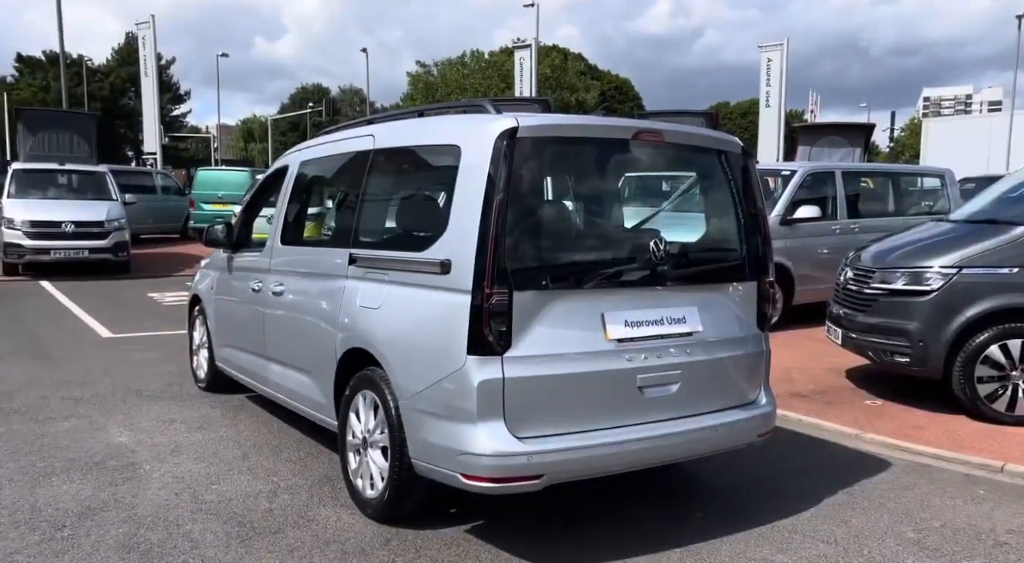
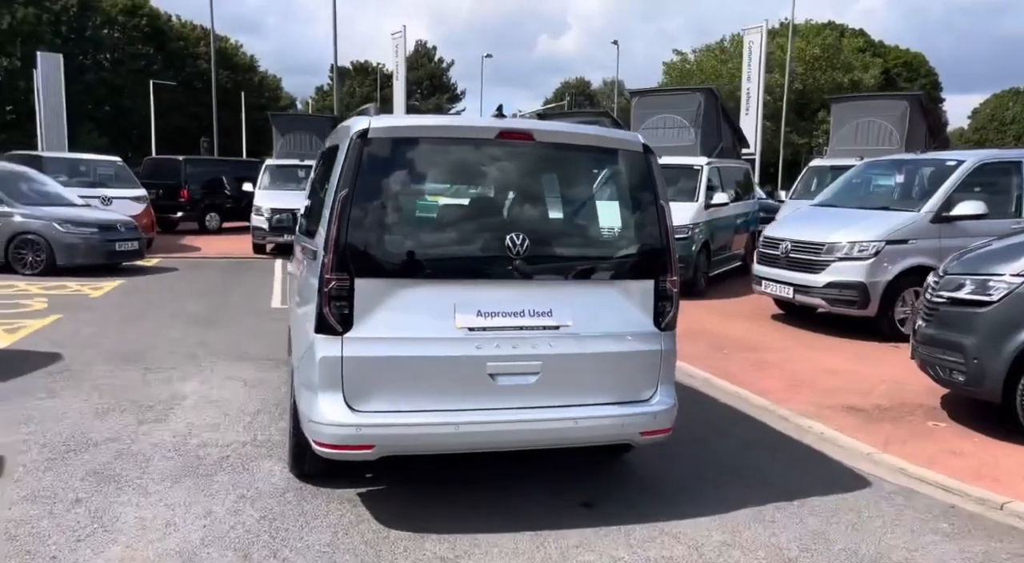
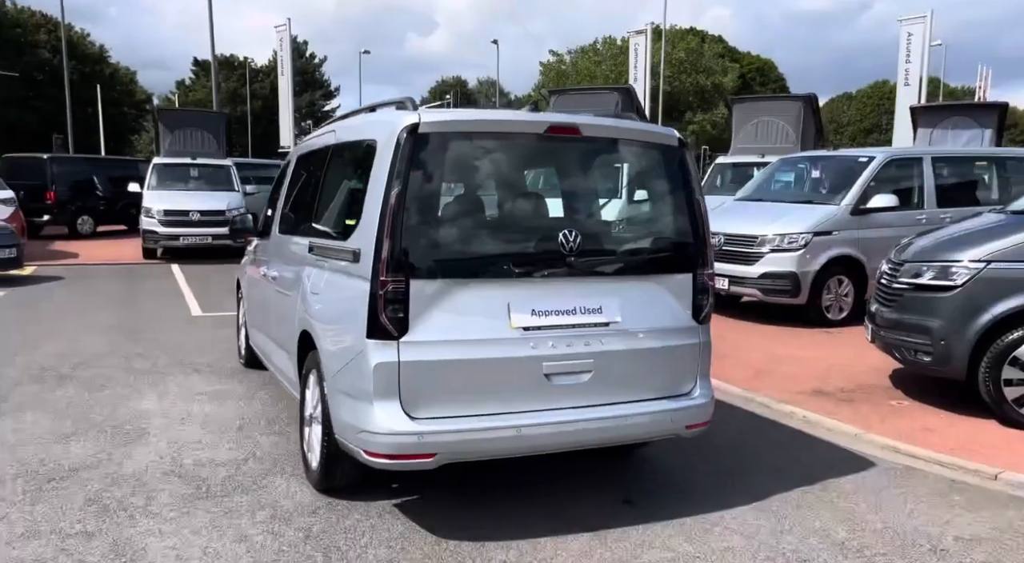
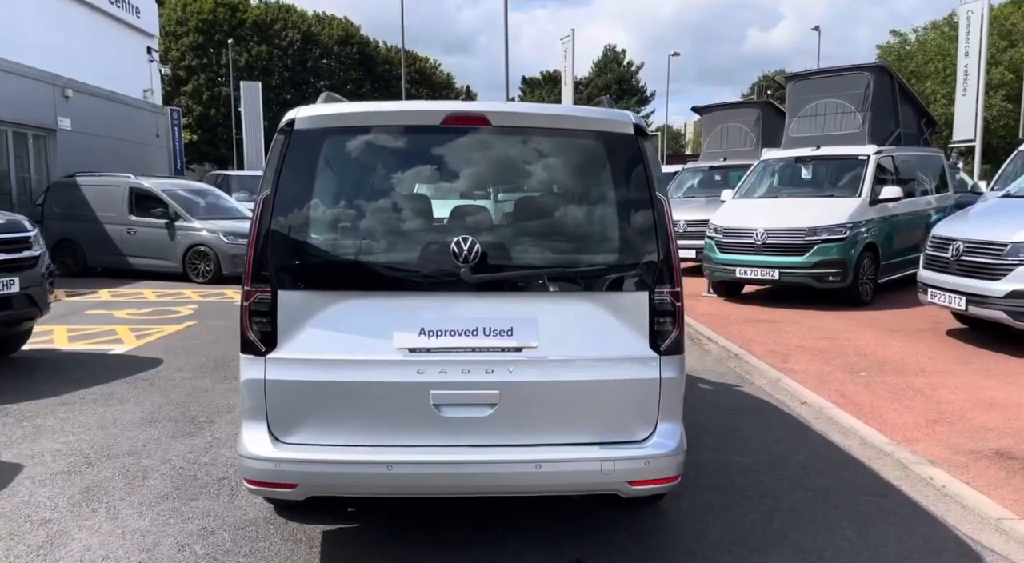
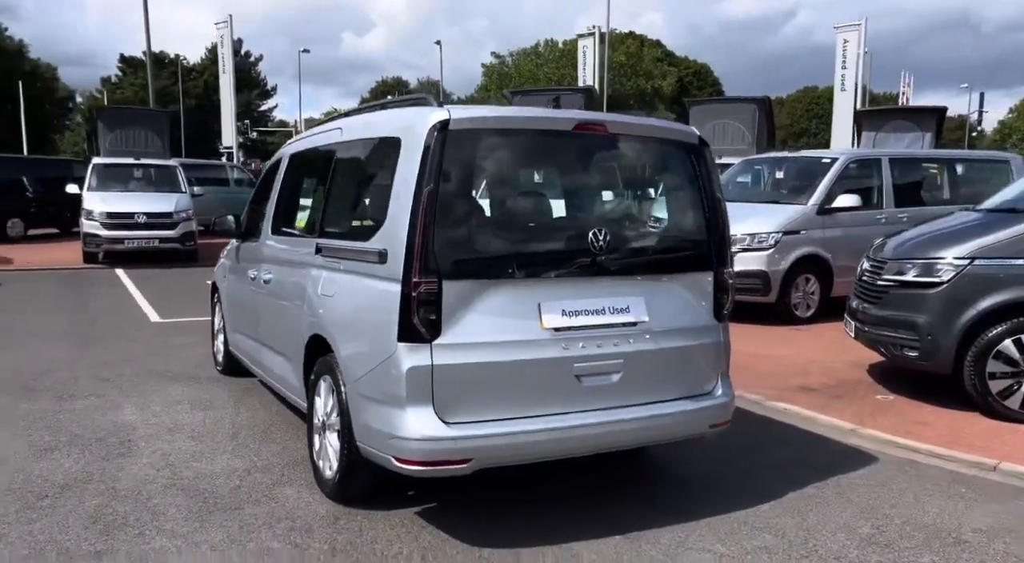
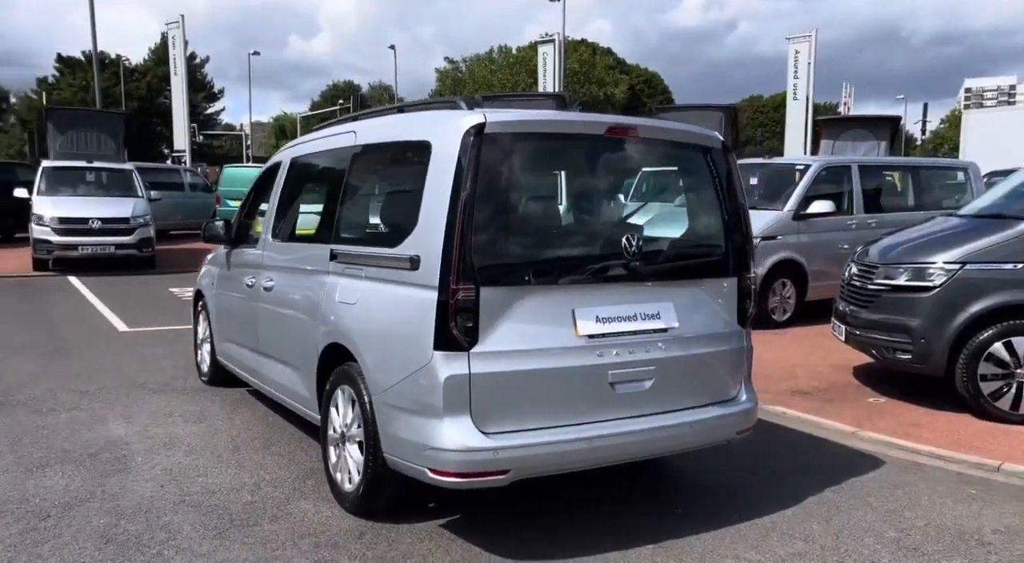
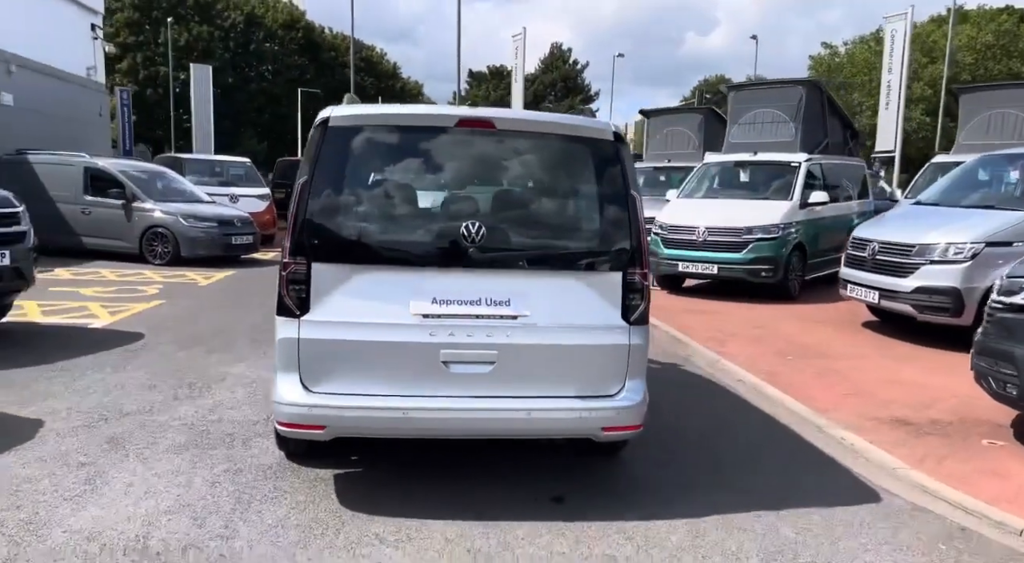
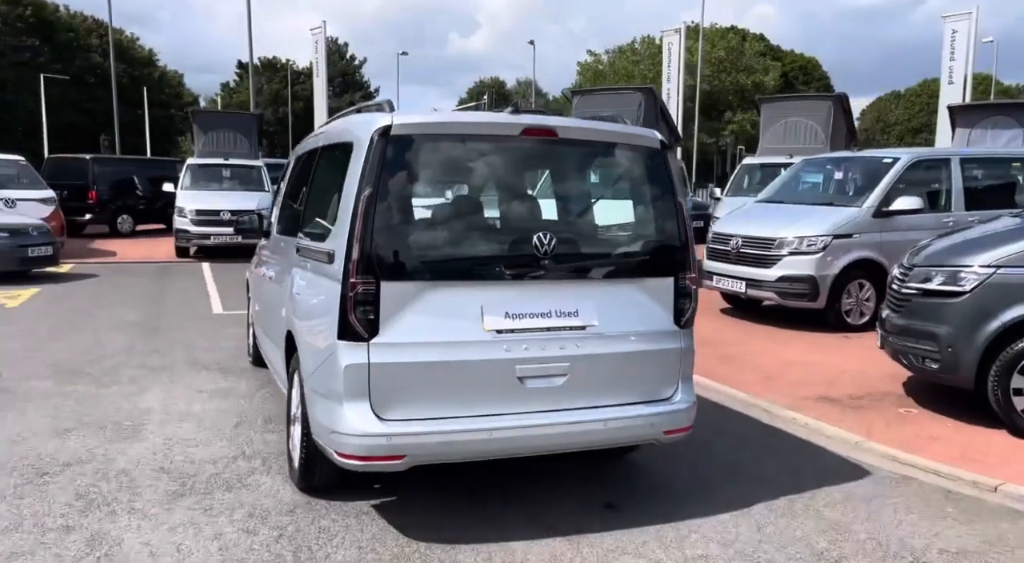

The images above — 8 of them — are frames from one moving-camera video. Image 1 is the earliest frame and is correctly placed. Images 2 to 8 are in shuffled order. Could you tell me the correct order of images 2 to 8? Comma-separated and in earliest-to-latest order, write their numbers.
6, 5, 3, 8, 2, 7, 4
